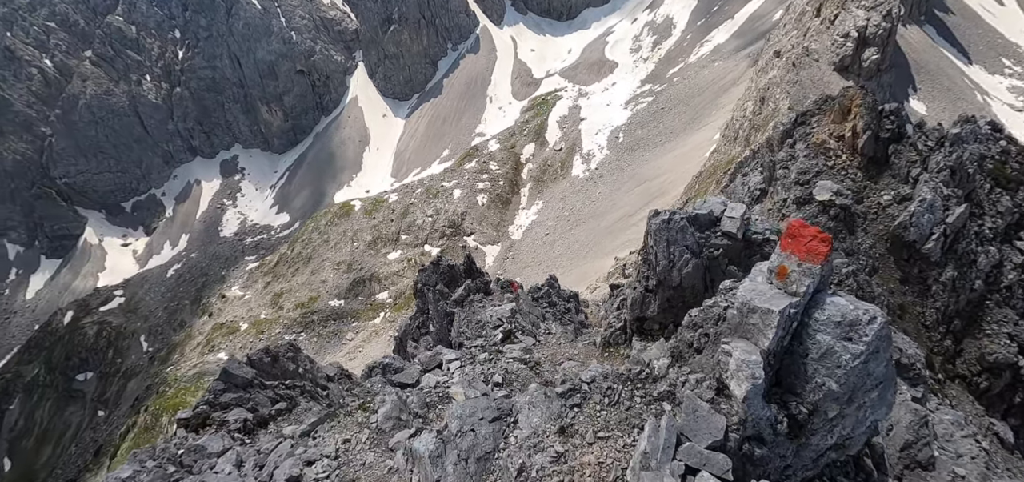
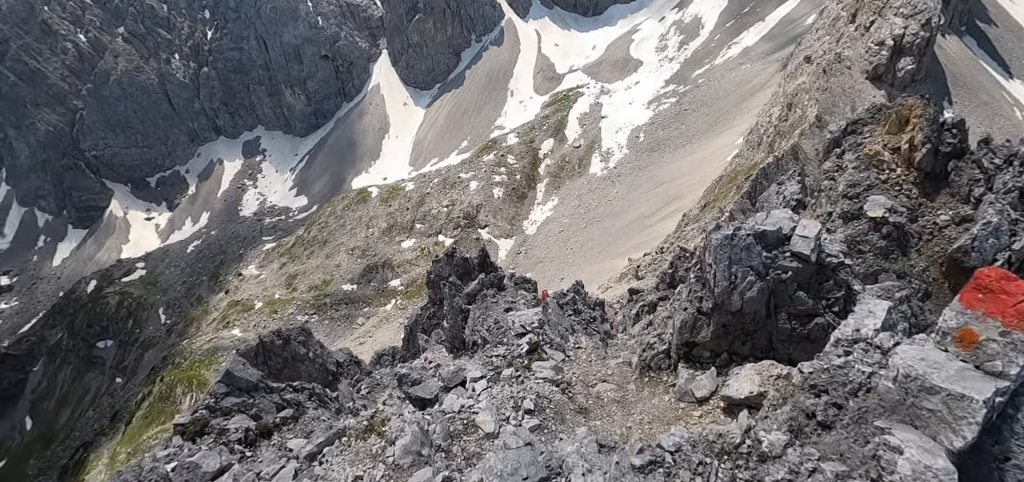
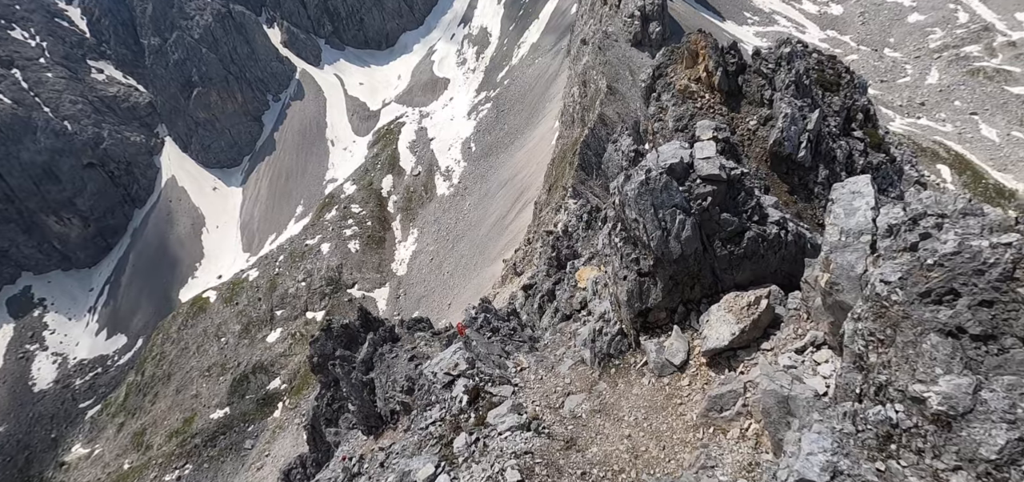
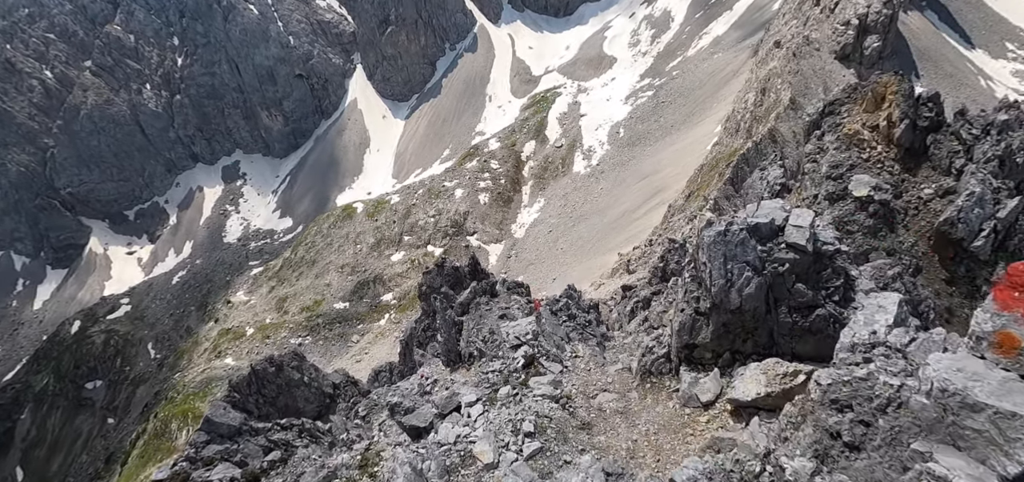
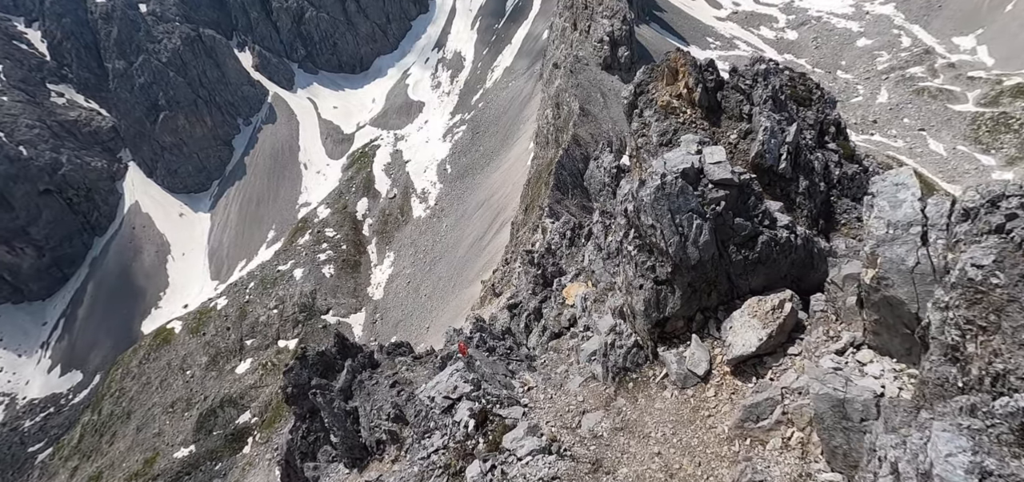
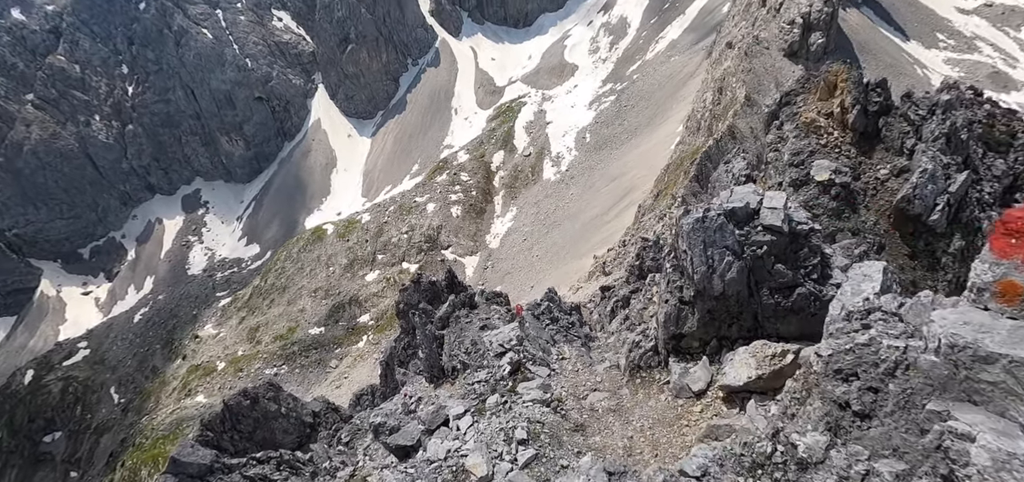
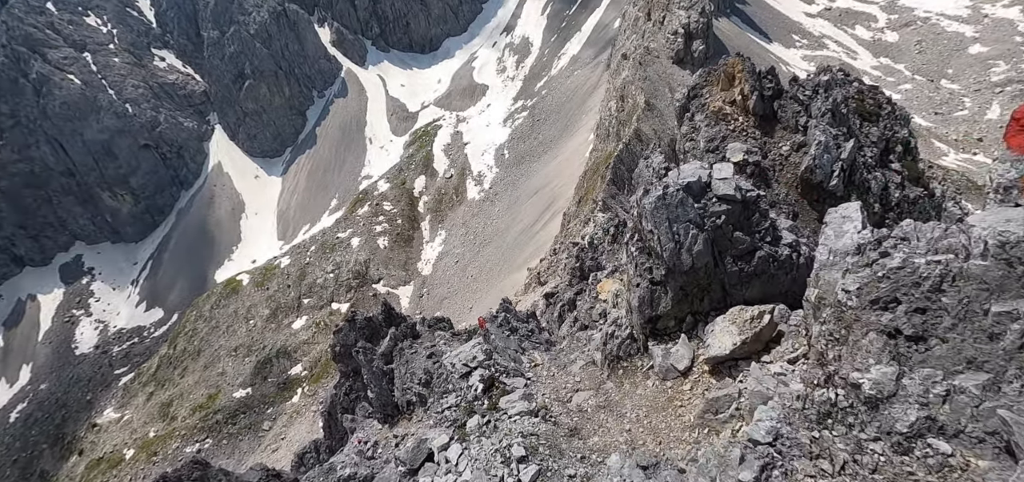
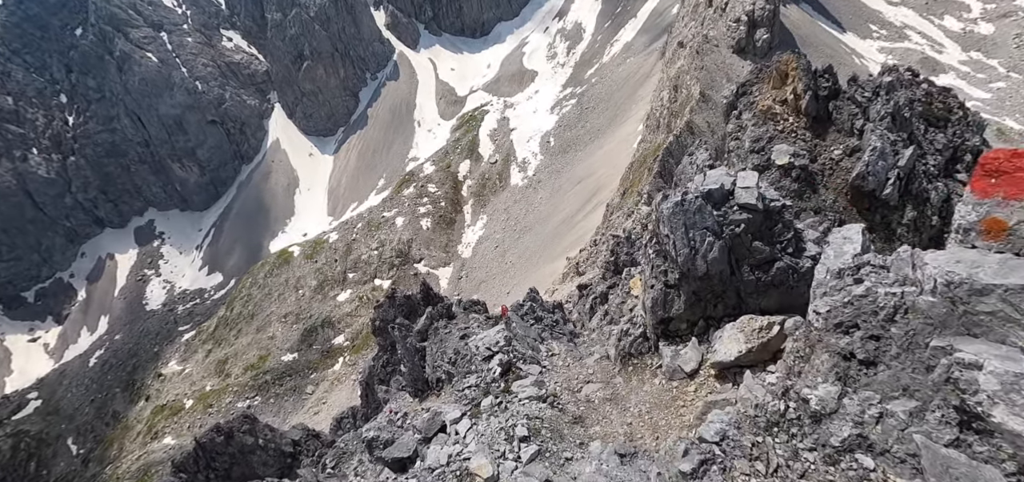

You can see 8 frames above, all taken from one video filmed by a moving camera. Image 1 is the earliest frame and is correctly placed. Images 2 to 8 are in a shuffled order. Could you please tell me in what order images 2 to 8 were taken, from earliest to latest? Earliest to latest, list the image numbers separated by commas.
2, 4, 6, 8, 7, 3, 5
